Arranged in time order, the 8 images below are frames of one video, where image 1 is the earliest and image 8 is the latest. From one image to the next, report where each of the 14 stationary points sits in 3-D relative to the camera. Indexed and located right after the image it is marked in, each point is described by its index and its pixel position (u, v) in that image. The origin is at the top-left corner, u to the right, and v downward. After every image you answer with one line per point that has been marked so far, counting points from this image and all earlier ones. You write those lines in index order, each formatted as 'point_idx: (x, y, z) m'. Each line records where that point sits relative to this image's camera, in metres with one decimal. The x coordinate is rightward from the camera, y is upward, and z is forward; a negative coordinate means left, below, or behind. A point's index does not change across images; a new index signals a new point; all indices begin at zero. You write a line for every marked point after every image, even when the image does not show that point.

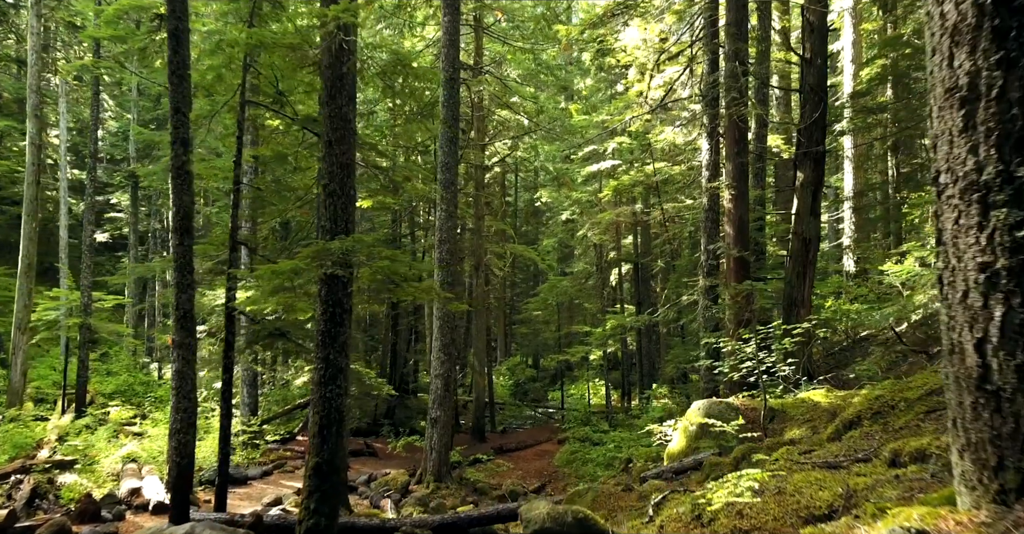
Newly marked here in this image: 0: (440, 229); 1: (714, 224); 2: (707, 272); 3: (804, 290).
0: (-1.5, +0.8, +17.7) m
1: (+3.8, +0.8, +15.8) m
2: (+3.6, -0.1, +15.7) m
3: (+4.8, -0.4, +14.1) m
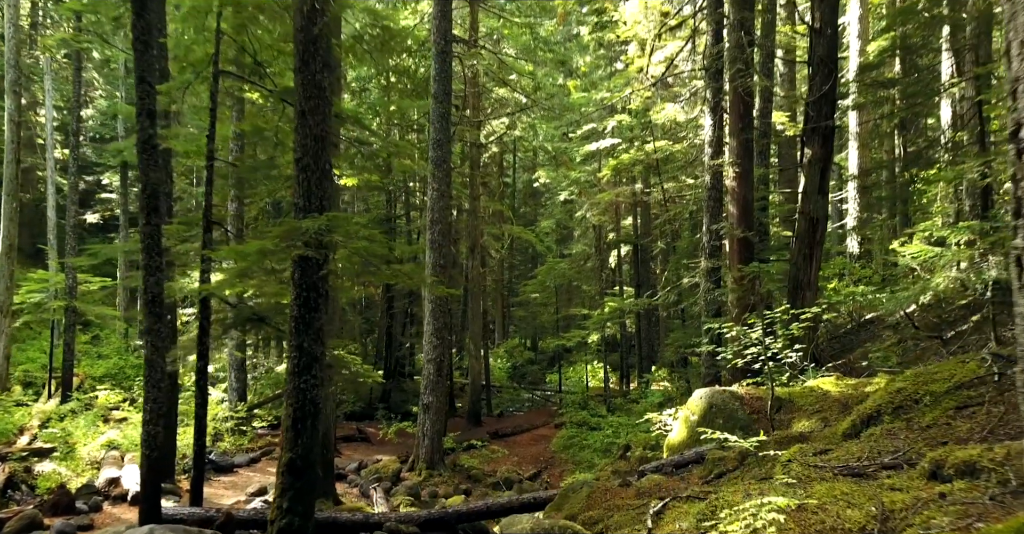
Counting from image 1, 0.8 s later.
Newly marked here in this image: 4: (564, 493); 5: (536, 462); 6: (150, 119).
0: (-1.6, +1.2, +17.1) m
1: (+3.7, +1.1, +15.2) m
2: (+3.5, +0.2, +15.1) m
3: (+4.7, -0.1, +13.5) m
4: (+0.6, -2.5, +9.3) m
5: (+0.6, -4.6, +20.0) m
6: (-4.0, +1.7, +9.5) m
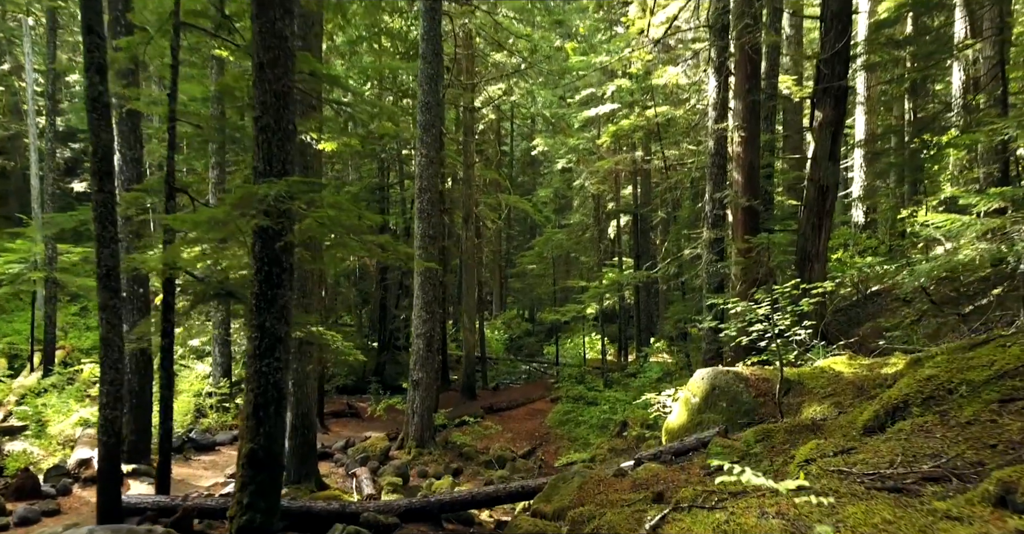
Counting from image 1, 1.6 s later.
0: (-1.7, +1.7, +16.3) m
1: (+3.5, +1.6, +14.4) m
2: (+3.3, +0.7, +14.3) m
3: (+4.6, +0.4, +12.7) m
4: (+0.4, -2.2, +8.6) m
5: (+0.4, -3.9, +19.4) m
6: (-4.2, +2.0, +8.7) m
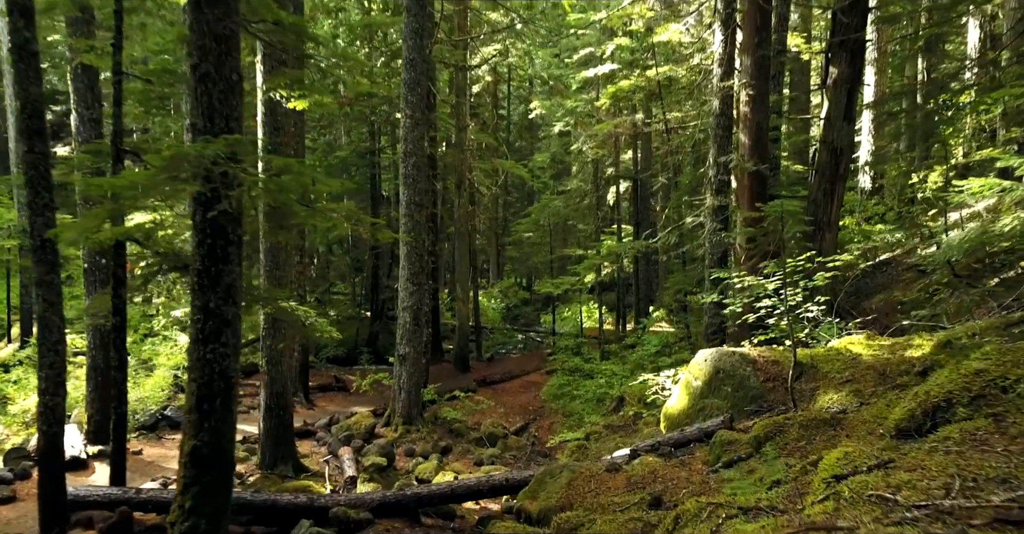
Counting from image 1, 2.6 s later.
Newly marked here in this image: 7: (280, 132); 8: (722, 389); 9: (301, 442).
0: (-1.9, +2.3, +15.3) m
1: (+3.4, +2.1, +13.4) m
2: (+3.2, +1.2, +13.4) m
3: (+4.4, +0.8, +11.8) m
4: (+0.3, -1.9, +7.8) m
5: (+0.3, -3.2, +18.6) m
6: (-4.3, +2.2, +7.7) m
7: (-3.2, +1.8, +11.5) m
8: (+2.1, -1.2, +8.4) m
9: (-3.7, -3.1, +15.1) m
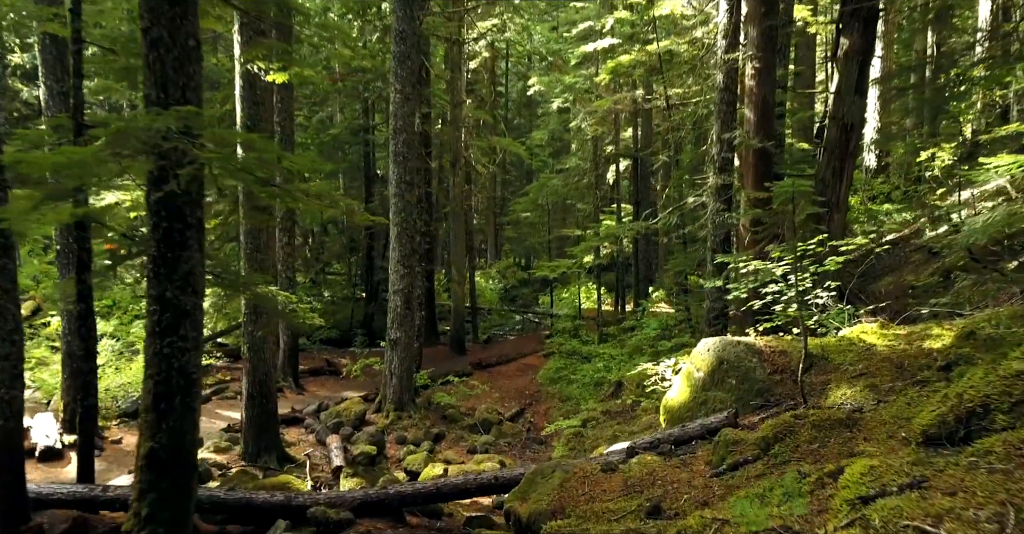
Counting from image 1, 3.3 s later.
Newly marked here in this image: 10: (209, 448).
0: (-2.0, +2.6, +14.7) m
1: (+3.3, +2.4, +12.8) m
2: (+3.1, +1.5, +12.8) m
3: (+4.3, +1.0, +11.2) m
4: (+0.2, -1.8, +7.3) m
5: (+0.2, -2.8, +18.1) m
6: (-4.4, +2.4, +7.1) m
7: (-3.2, +2.1, +10.9) m
8: (+2.0, -1.1, +7.9) m
9: (-3.8, -2.8, +14.6) m
10: (-4.2, -2.5, +11.8) m
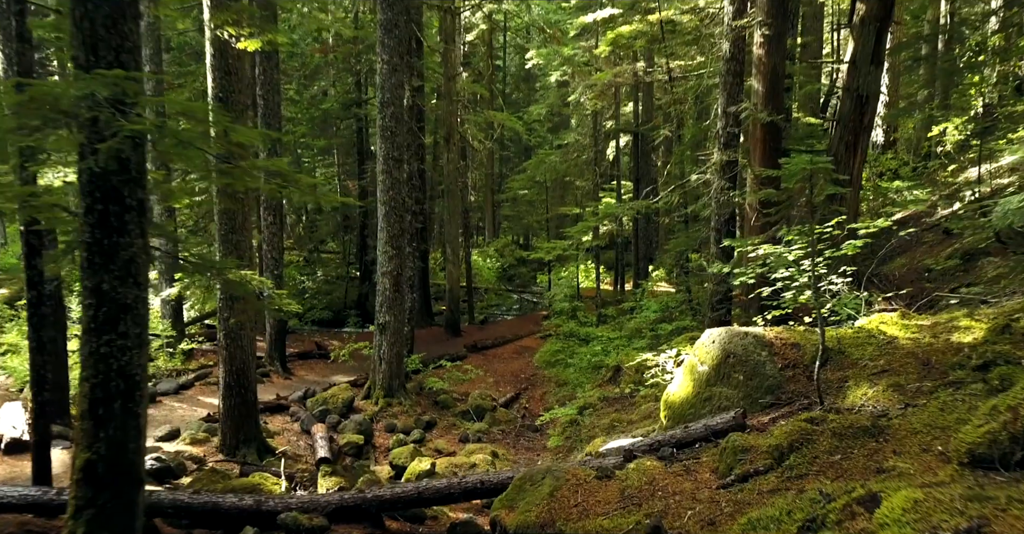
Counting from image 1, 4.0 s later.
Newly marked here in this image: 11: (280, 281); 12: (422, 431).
0: (-2.1, +2.9, +14.0) m
1: (+3.2, +2.6, +12.1) m
2: (+3.0, +1.8, +12.1) m
3: (+4.2, +1.2, +10.5) m
4: (+0.1, -1.7, +6.7) m
5: (+0.1, -2.4, +17.5) m
6: (-4.5, +2.5, +6.4) m
7: (-3.4, +2.3, +10.2) m
8: (+1.9, -0.9, +7.3) m
9: (-3.9, -2.4, +14.0) m
10: (-4.3, -2.3, +11.2) m
11: (-4.5, -0.3, +16.7) m
12: (-1.4, -2.6, +13.7) m
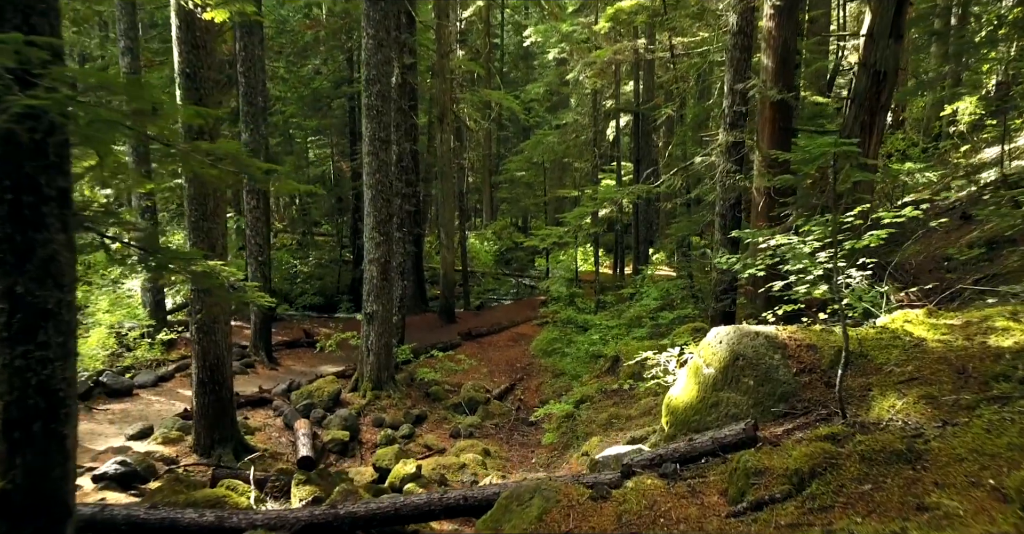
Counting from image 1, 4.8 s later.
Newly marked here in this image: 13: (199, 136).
0: (-2.2, +3.1, +13.2) m
1: (+3.1, +2.8, +11.3) m
2: (+2.9, +1.9, +11.4) m
3: (+4.1, +1.4, +9.8) m
4: (0.0, -1.6, +6.1) m
5: (0.0, -2.1, +16.9) m
6: (-4.6, +2.5, +5.7) m
7: (-3.5, +2.4, +9.5) m
8: (+1.8, -0.9, +6.6) m
9: (-4.0, -2.2, +13.4) m
10: (-4.4, -2.1, +10.6) m
11: (-4.6, 0.0, +16.0) m
12: (-1.5, -2.4, +13.1) m
13: (-3.6, +1.5, +9.8) m
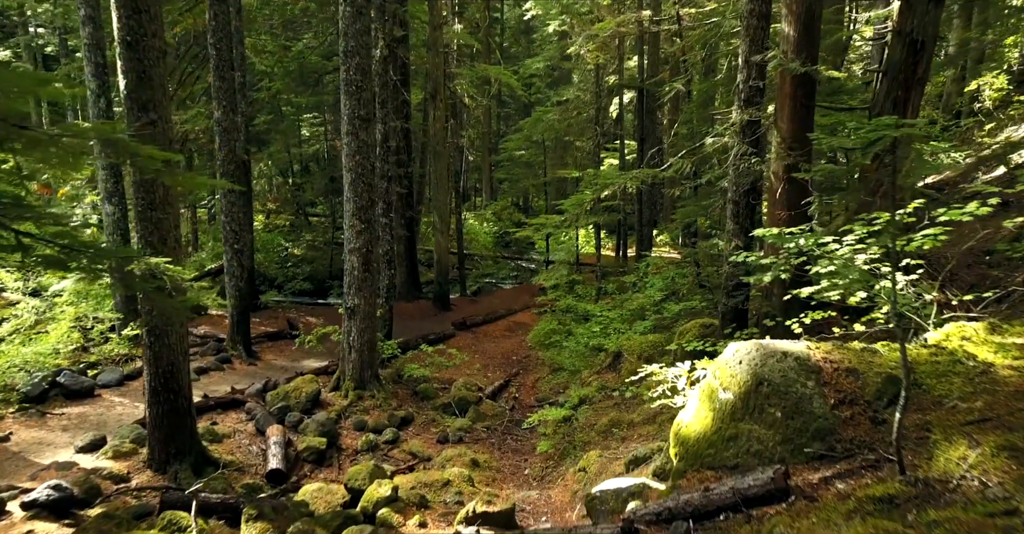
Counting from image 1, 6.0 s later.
0: (-2.3, +3.3, +12.0) m
1: (+3.0, +2.9, +10.2) m
2: (+2.8, +2.0, +10.2) m
3: (+4.0, +1.4, +8.6) m
4: (-0.2, -1.7, +5.0) m
5: (-0.1, -1.9, +15.9) m
6: (-4.8, +2.4, +4.5) m
7: (-3.6, +2.4, +8.3) m
8: (+1.6, -0.9, +5.5) m
9: (-4.1, -2.1, +12.3) m
10: (-4.5, -2.1, +9.6) m
11: (-4.7, +0.2, +14.9) m
12: (-1.7, -2.3, +12.0) m
13: (-3.7, +1.5, +8.7) m
